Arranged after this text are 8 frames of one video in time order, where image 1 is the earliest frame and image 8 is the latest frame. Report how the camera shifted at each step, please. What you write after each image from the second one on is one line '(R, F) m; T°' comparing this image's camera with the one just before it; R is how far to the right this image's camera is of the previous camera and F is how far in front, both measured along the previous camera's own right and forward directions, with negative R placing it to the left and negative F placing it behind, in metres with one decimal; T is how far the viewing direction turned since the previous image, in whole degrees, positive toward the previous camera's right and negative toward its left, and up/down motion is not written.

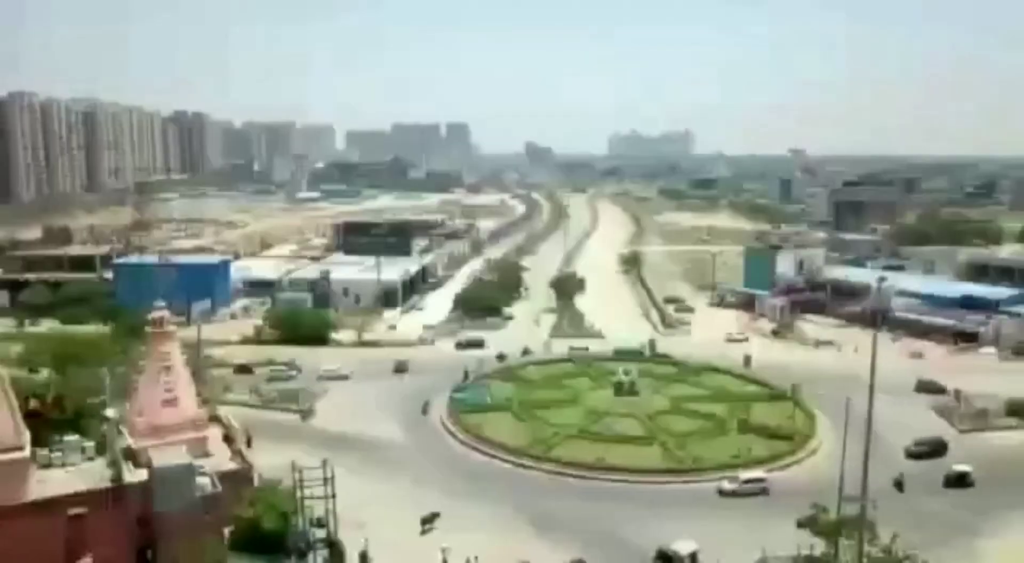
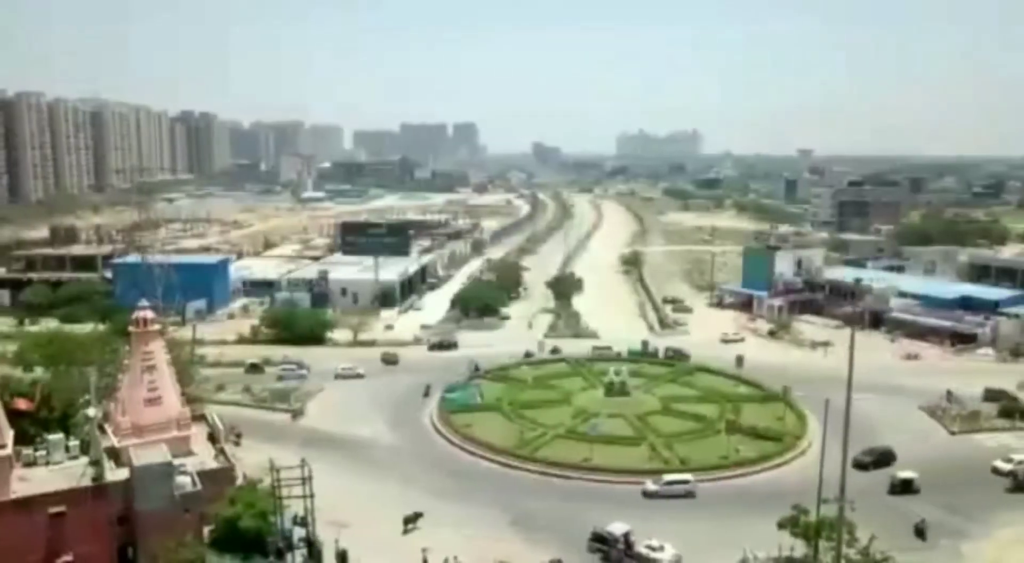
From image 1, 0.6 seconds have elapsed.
(+0.7, 0.0) m; -1°
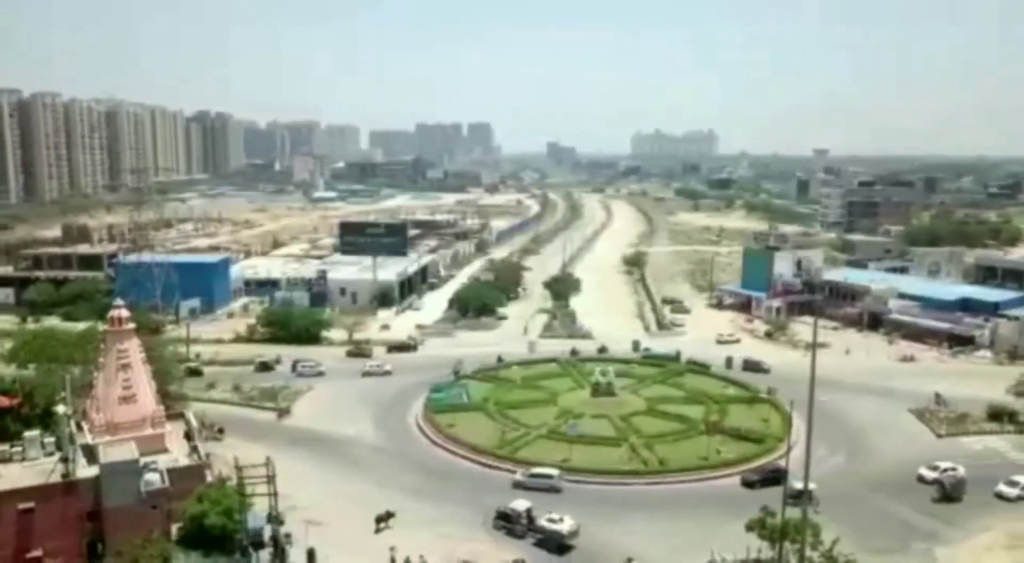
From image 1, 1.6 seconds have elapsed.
(+1.3, -0.1) m; -1°
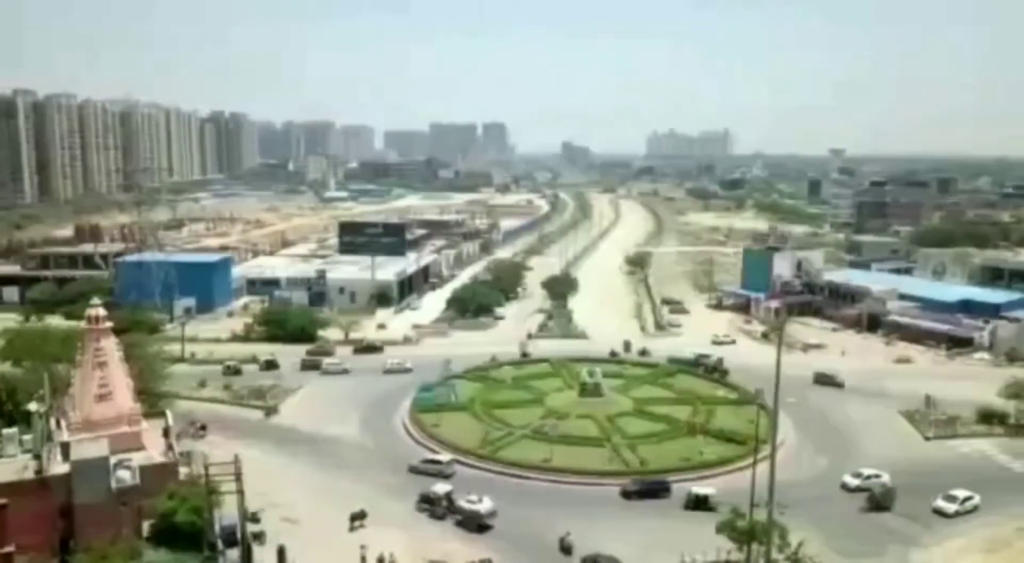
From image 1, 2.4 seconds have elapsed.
(+1.2, 0.0) m; -1°
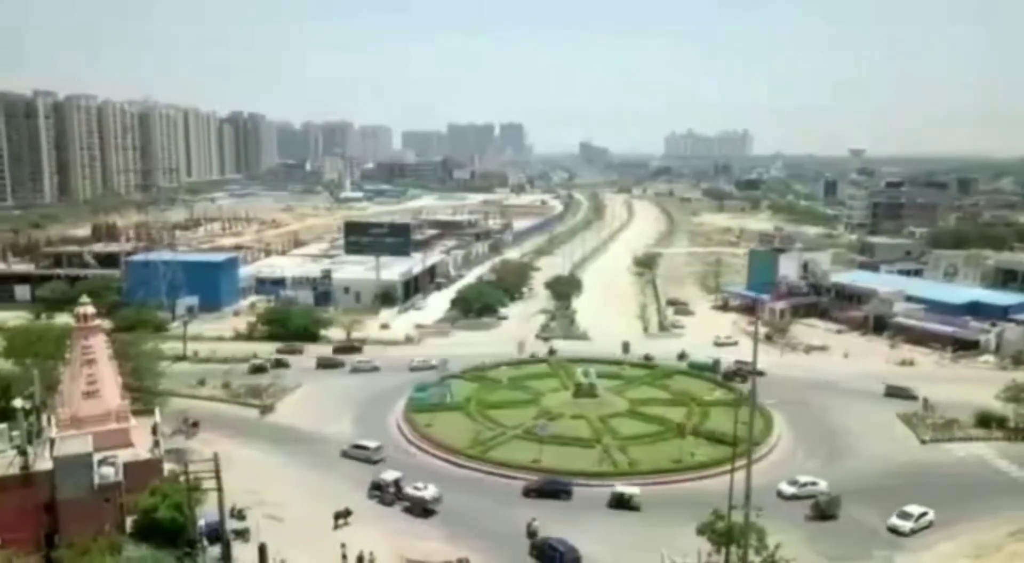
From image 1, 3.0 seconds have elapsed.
(+1.0, 0.0) m; -1°
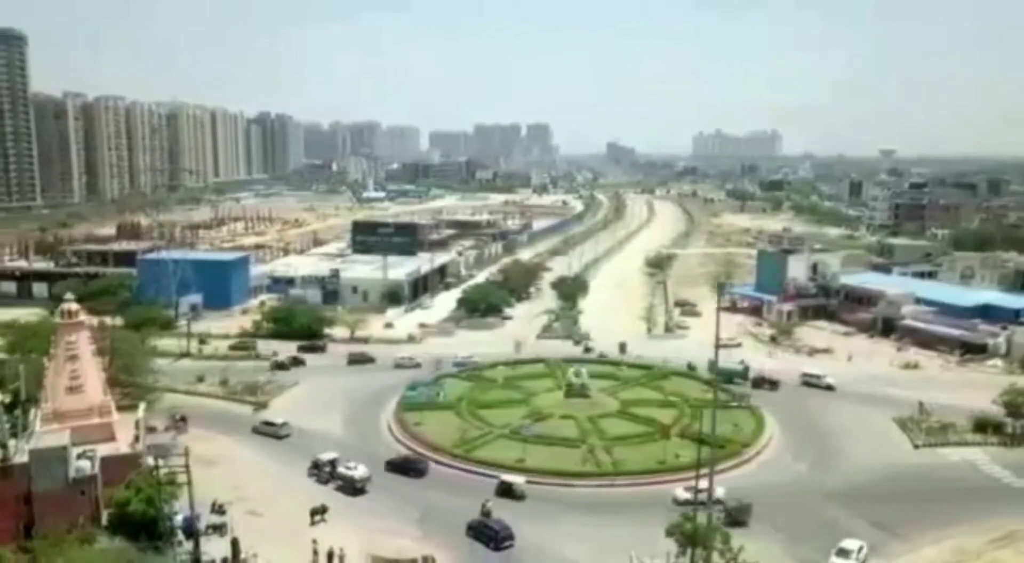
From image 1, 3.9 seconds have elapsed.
(+1.5, 0.0) m; -2°
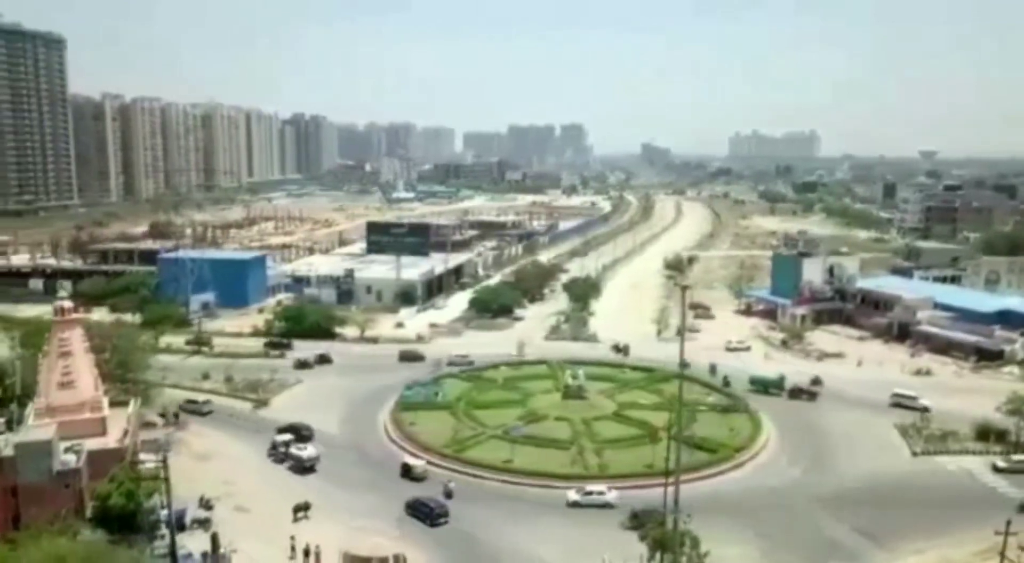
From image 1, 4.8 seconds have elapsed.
(+1.6, -0.1) m; -2°
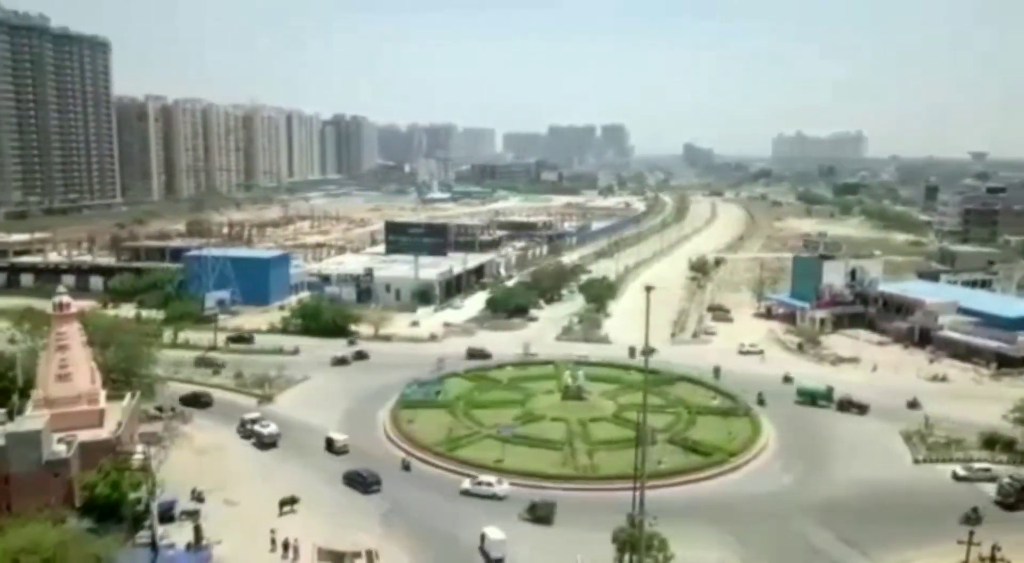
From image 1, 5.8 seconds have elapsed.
(+1.7, 0.0) m; -3°
